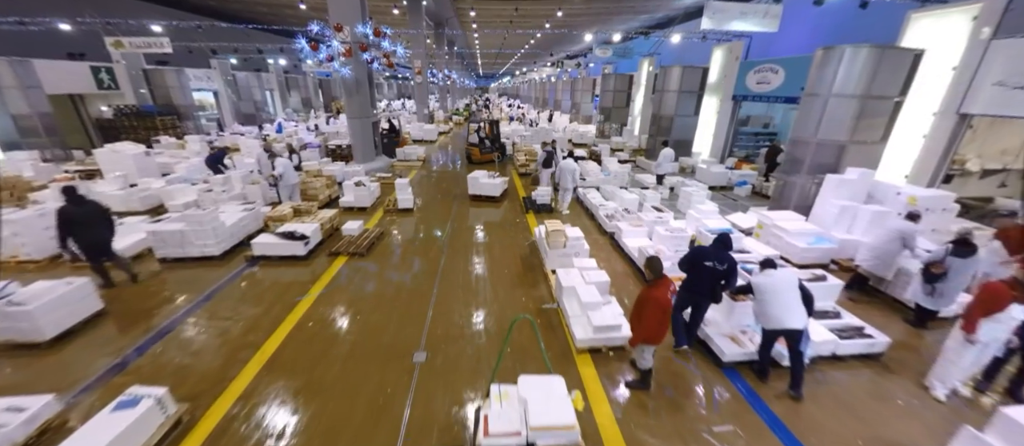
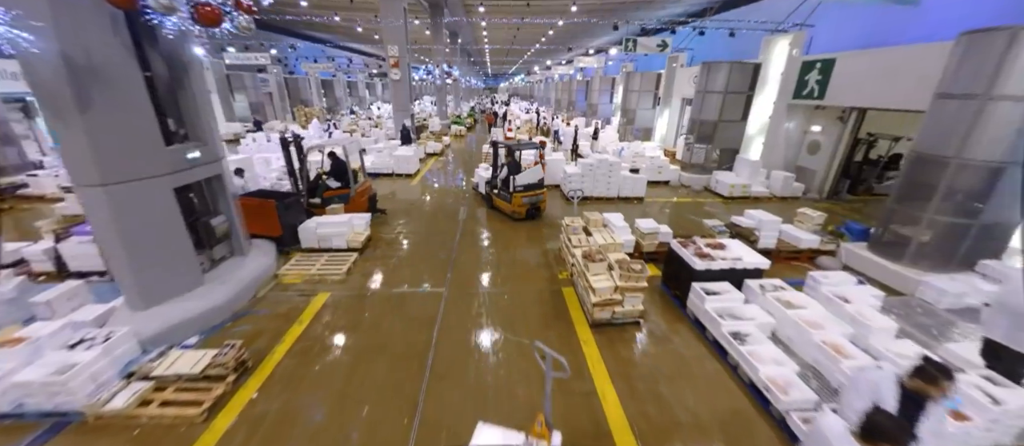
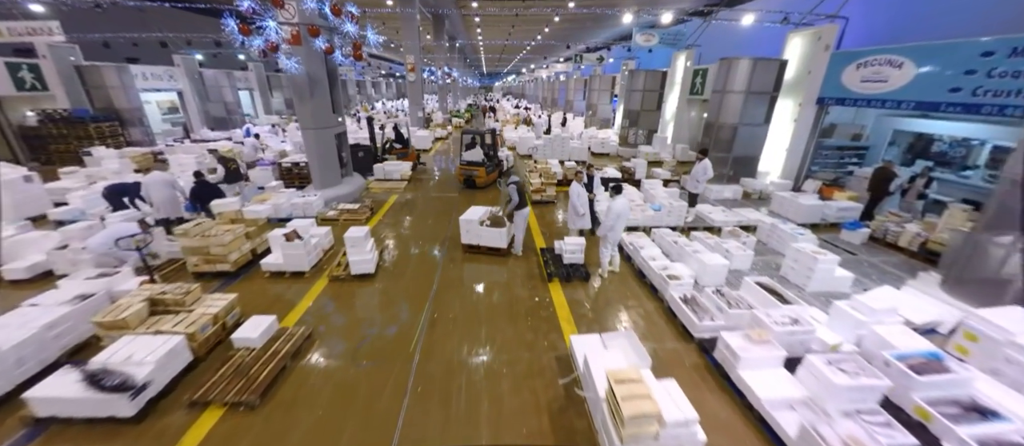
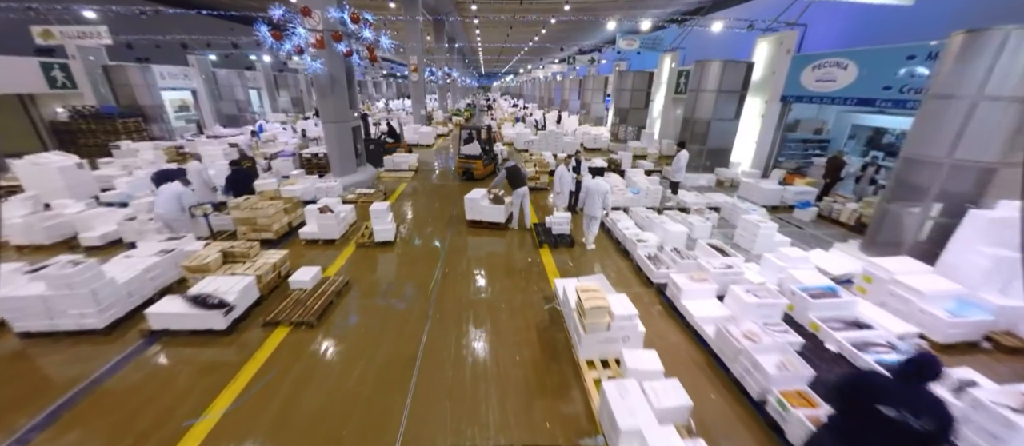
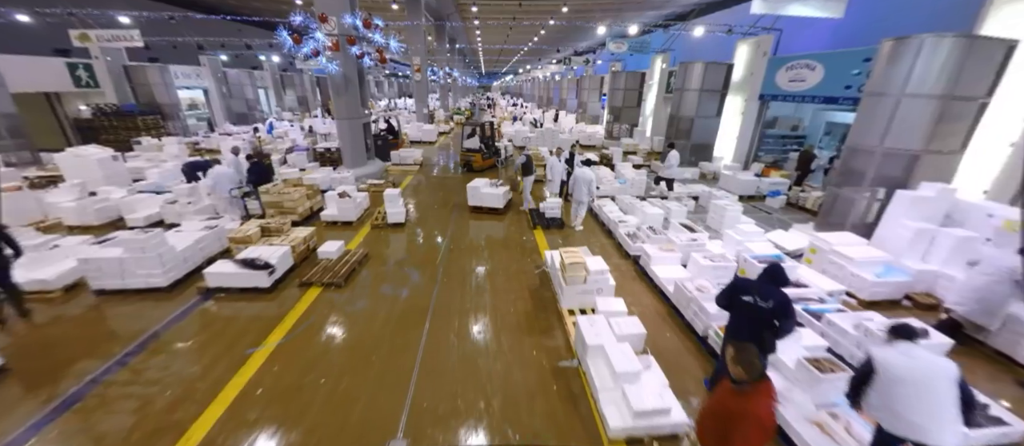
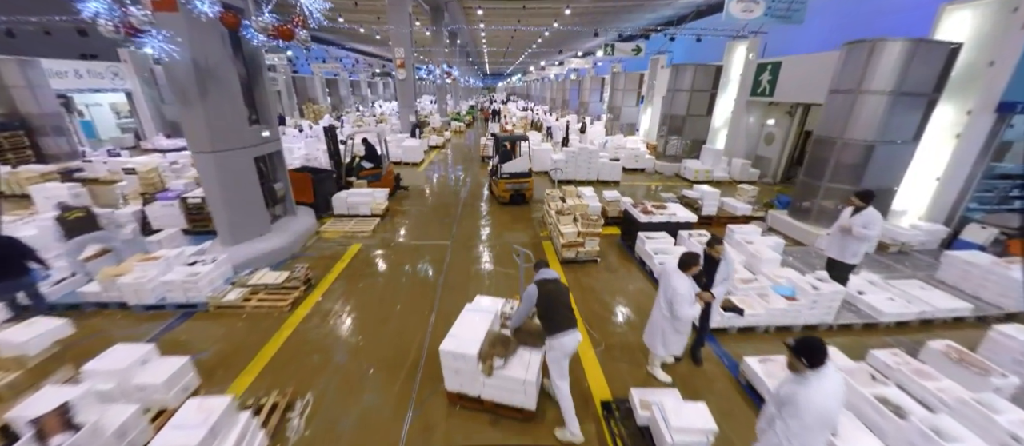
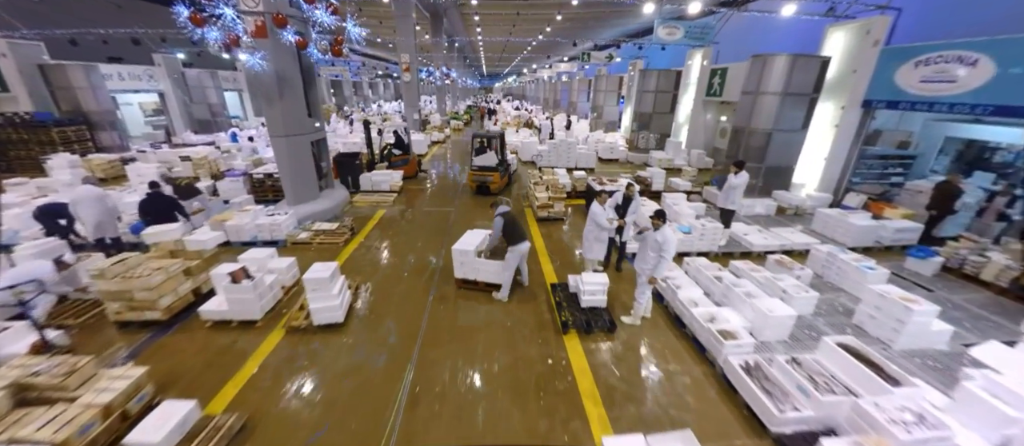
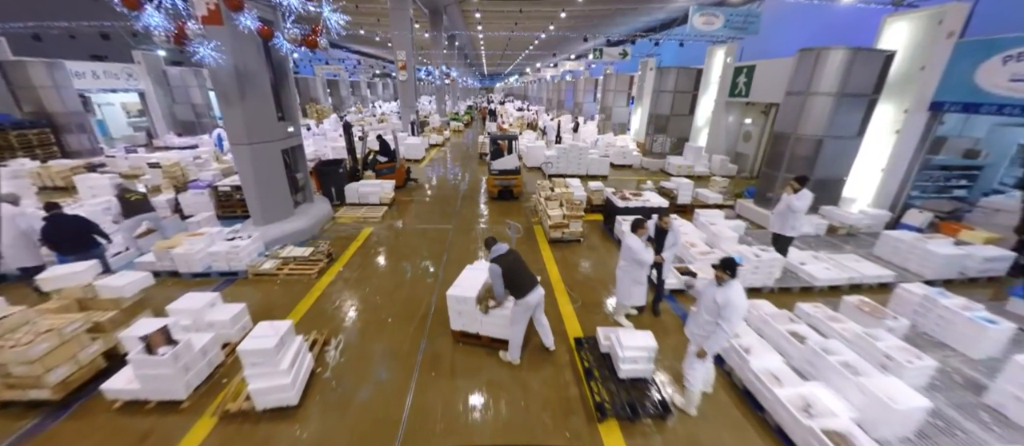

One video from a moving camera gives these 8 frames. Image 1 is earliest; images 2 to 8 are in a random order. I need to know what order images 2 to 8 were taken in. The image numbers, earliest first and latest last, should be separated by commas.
5, 4, 3, 7, 8, 6, 2
